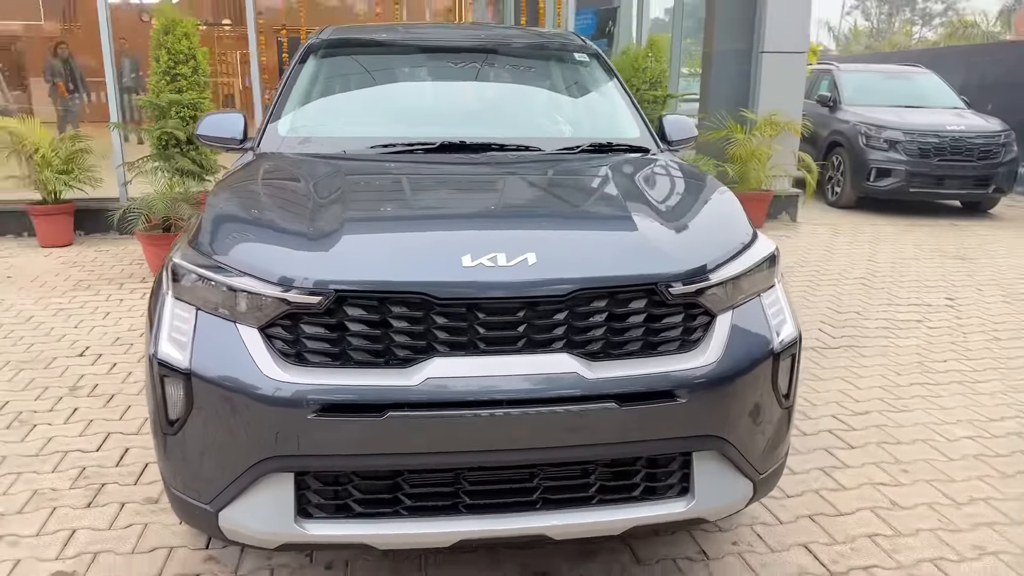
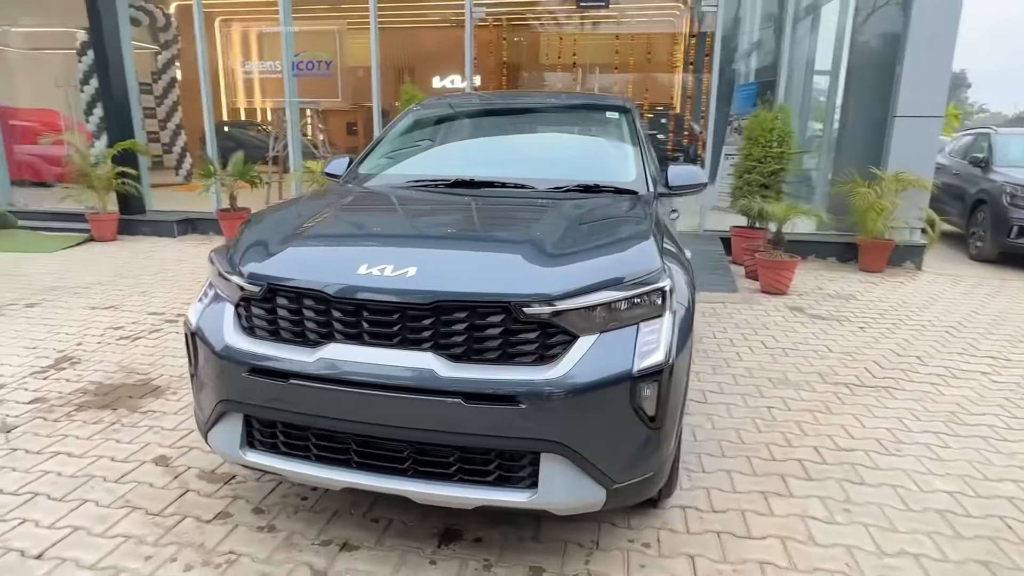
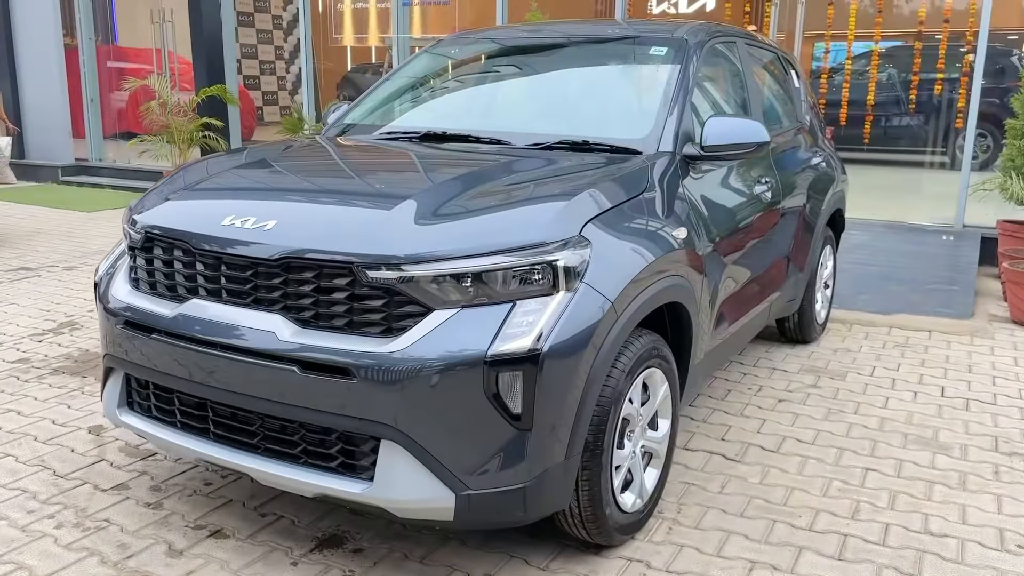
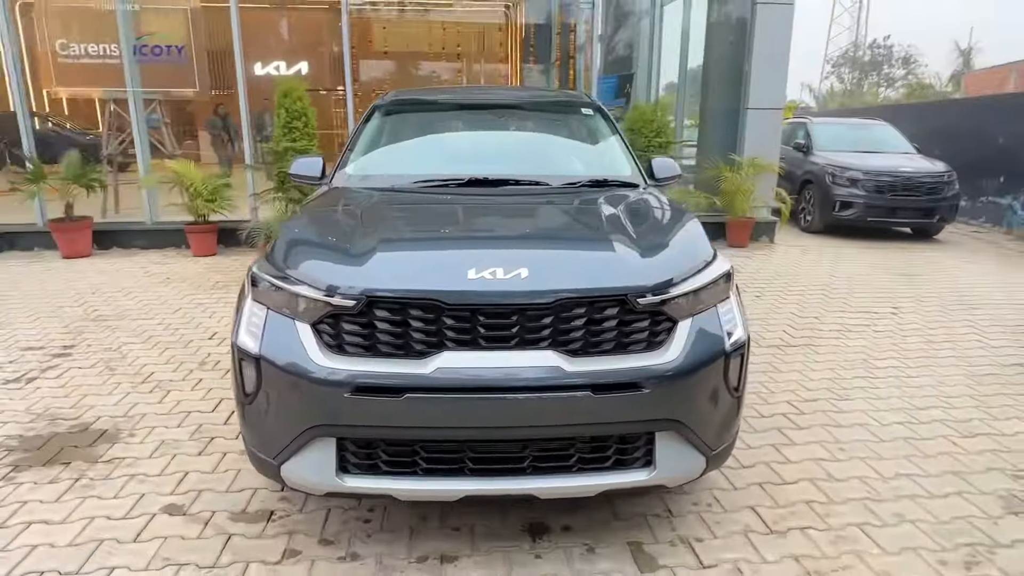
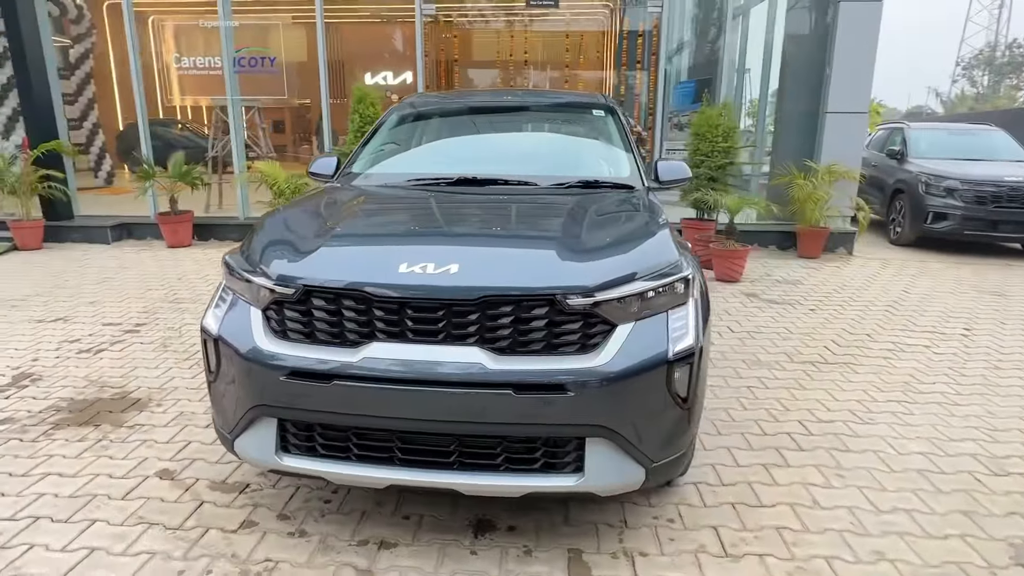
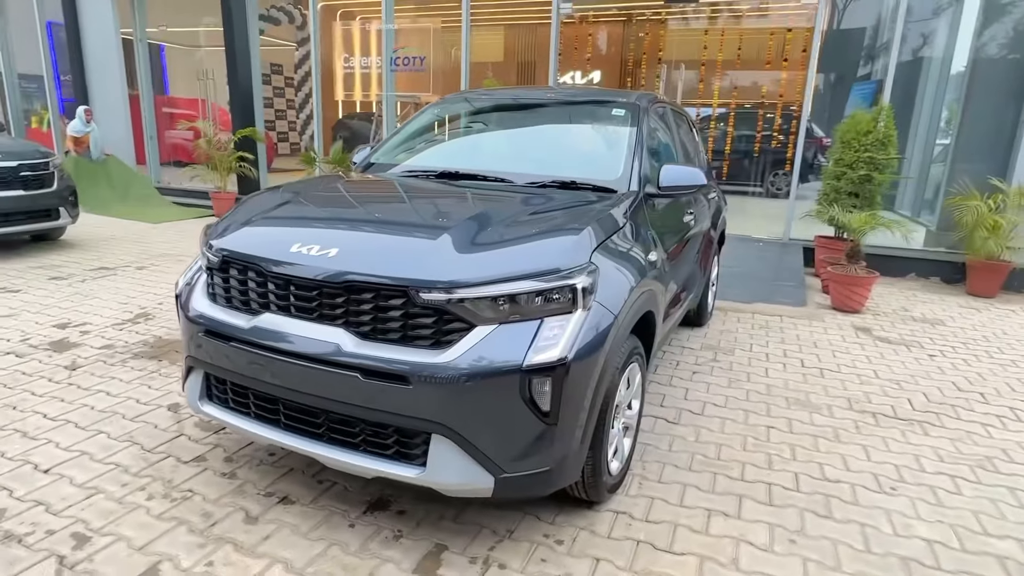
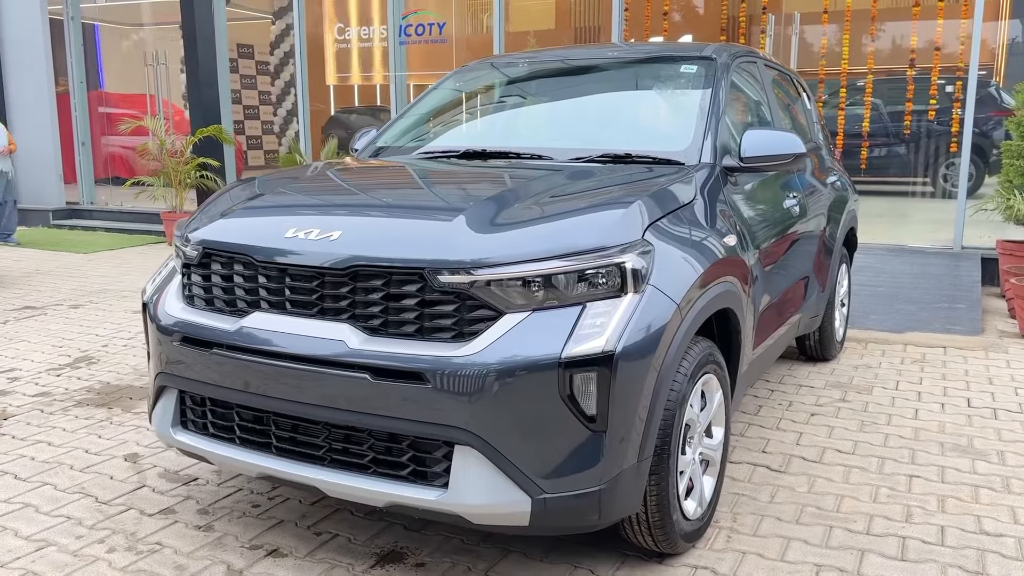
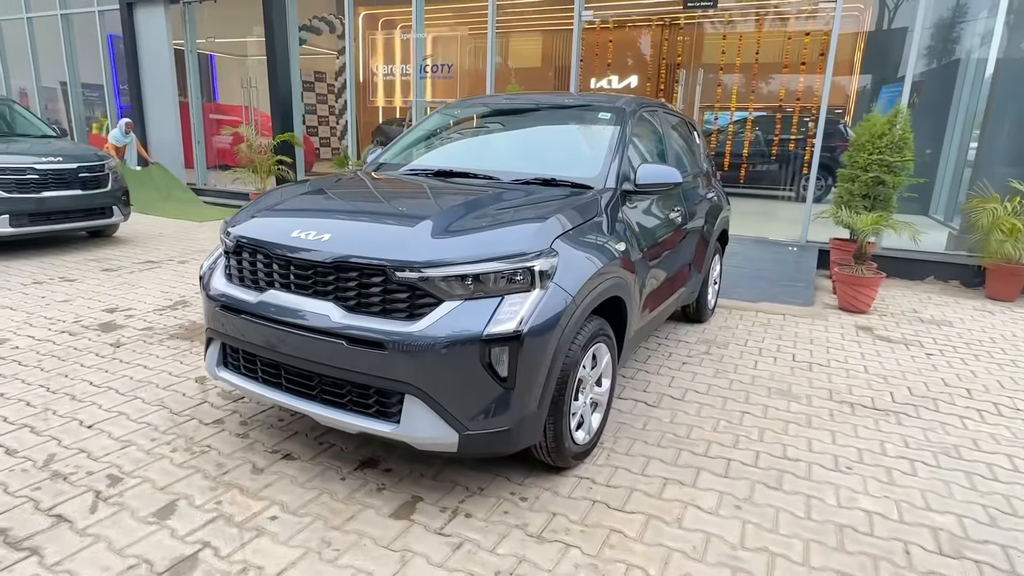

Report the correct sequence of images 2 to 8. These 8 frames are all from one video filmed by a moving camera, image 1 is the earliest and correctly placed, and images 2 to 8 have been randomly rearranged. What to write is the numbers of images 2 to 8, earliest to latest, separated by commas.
4, 5, 2, 6, 8, 3, 7
